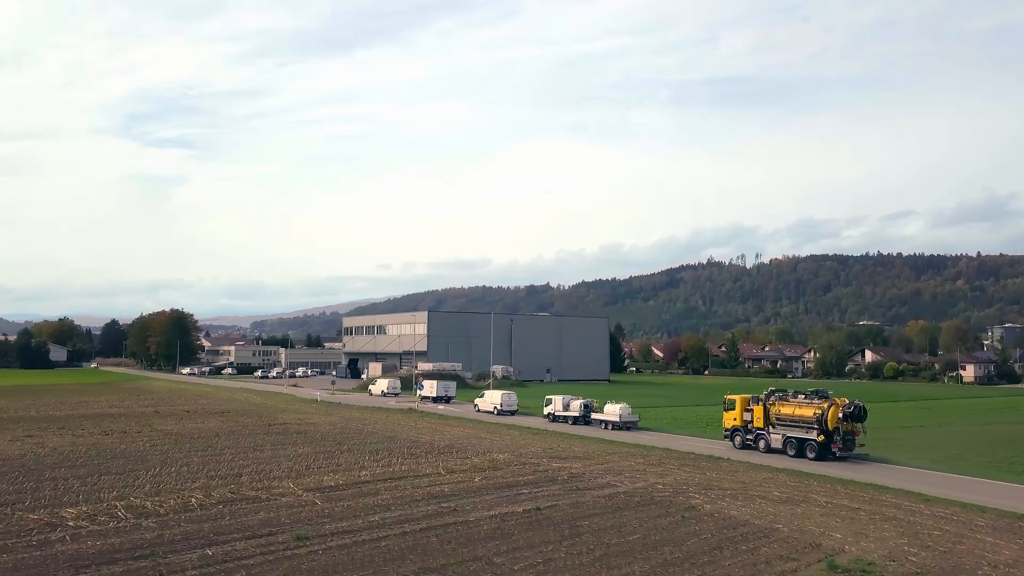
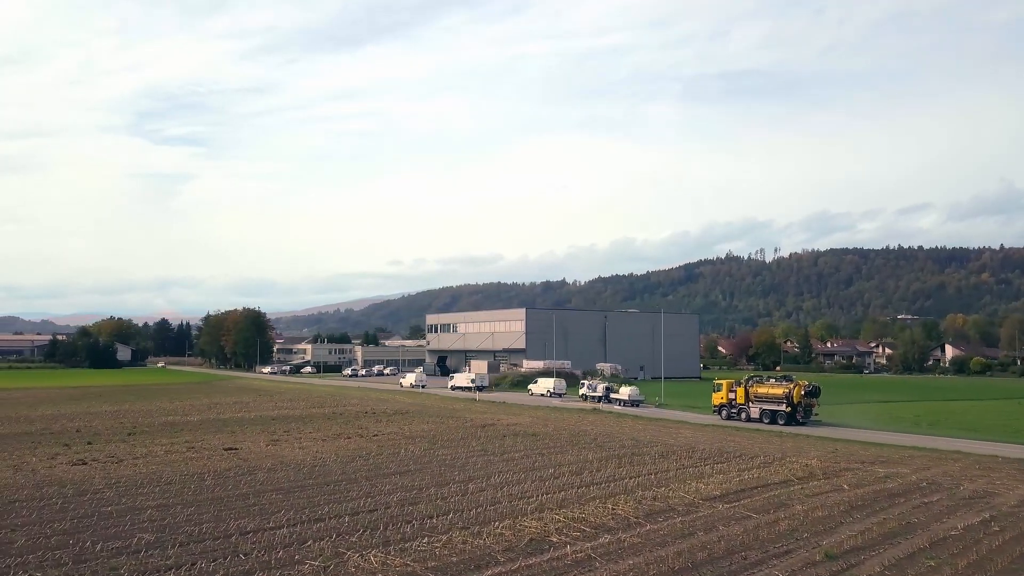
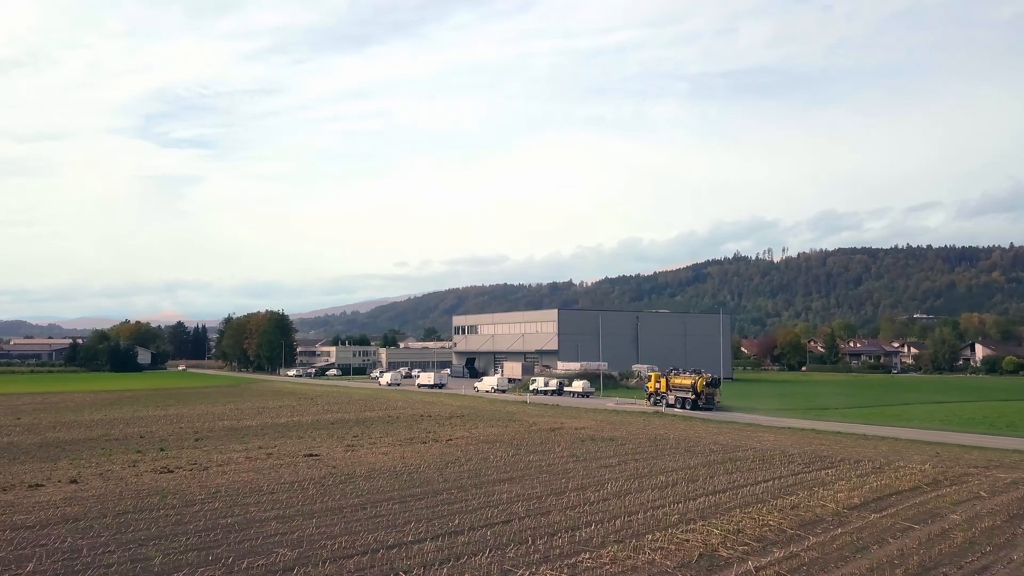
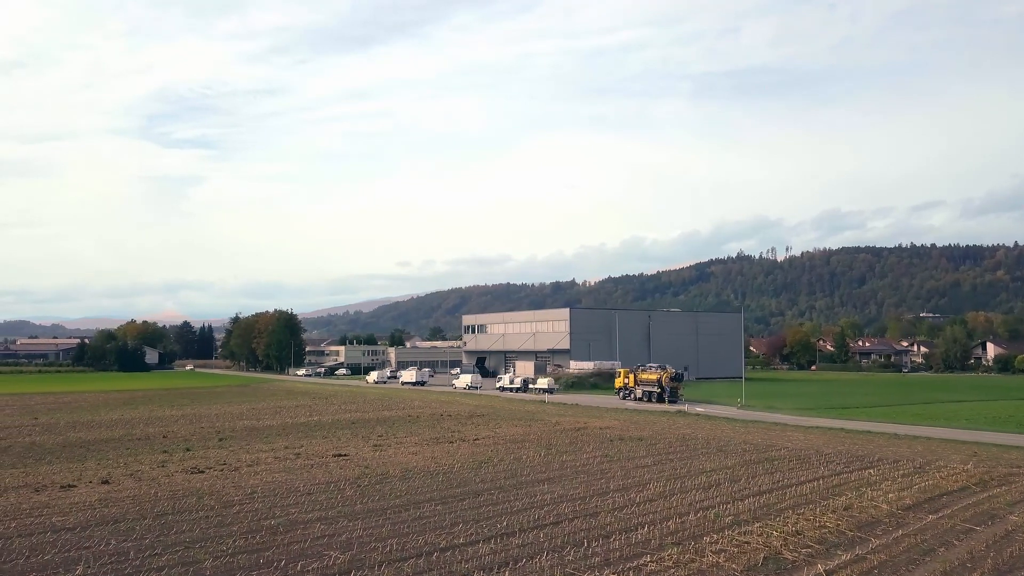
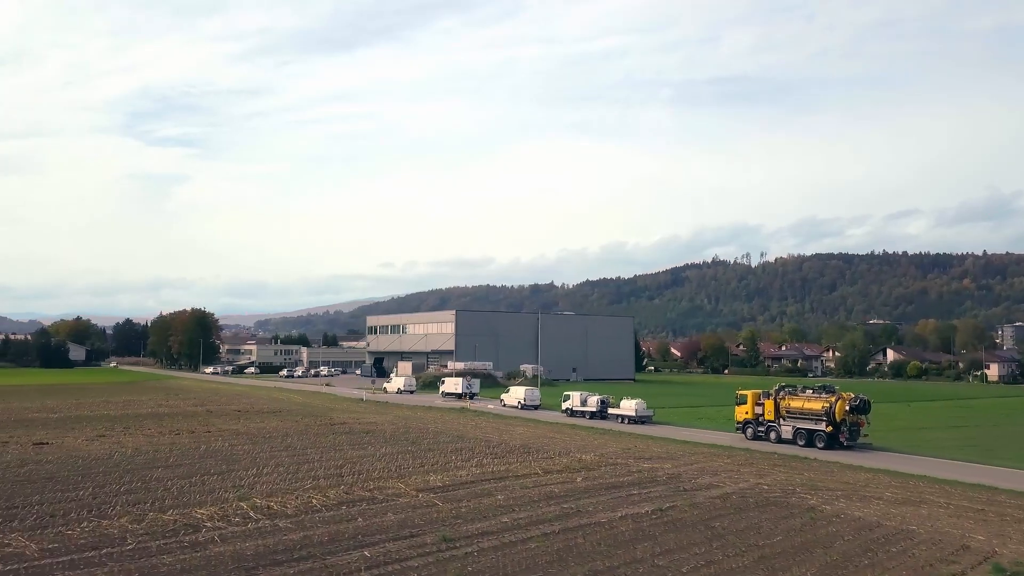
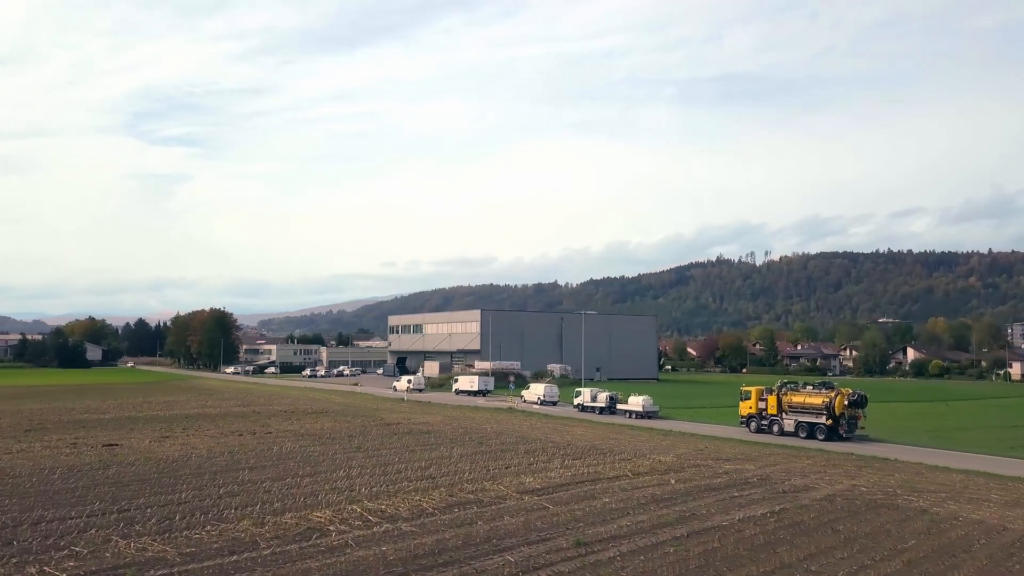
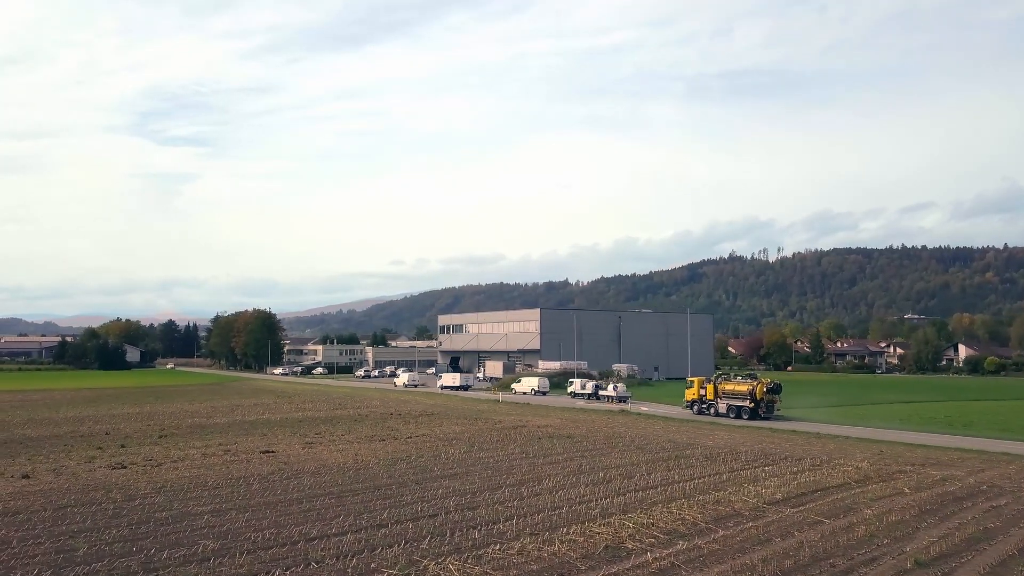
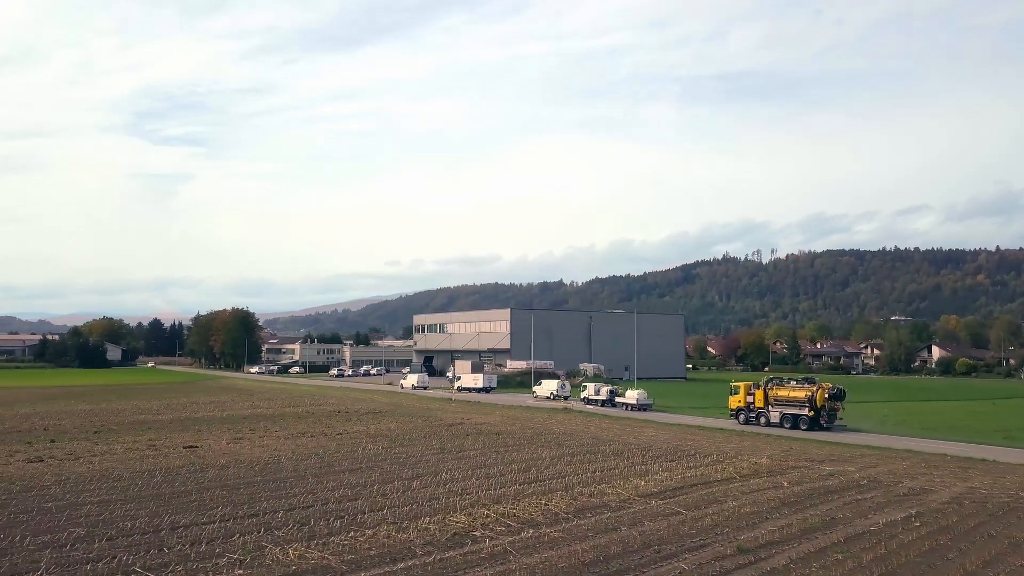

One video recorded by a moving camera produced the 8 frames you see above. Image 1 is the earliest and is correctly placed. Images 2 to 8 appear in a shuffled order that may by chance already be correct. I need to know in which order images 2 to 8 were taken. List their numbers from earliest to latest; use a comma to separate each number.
5, 6, 8, 2, 7, 3, 4
